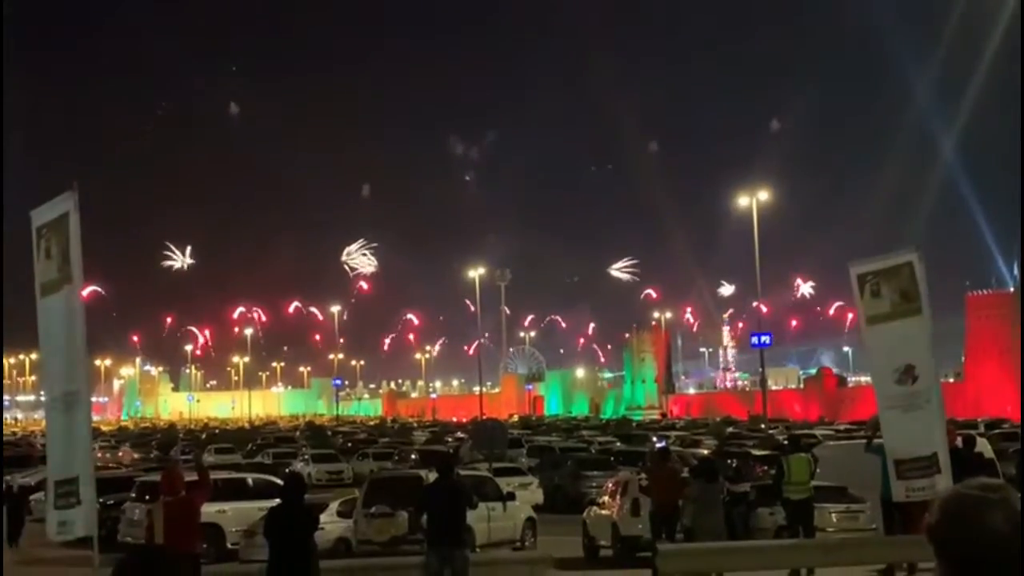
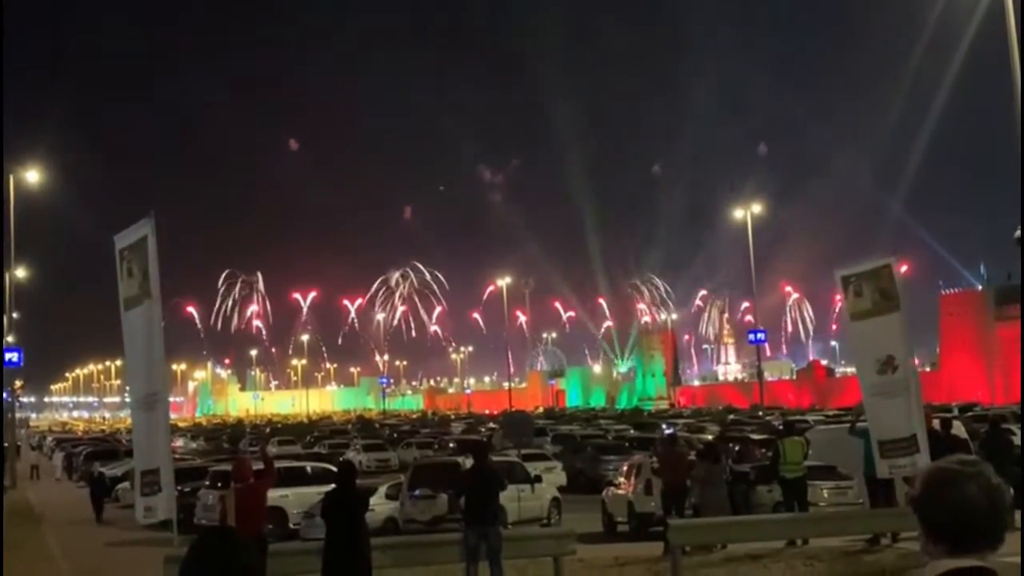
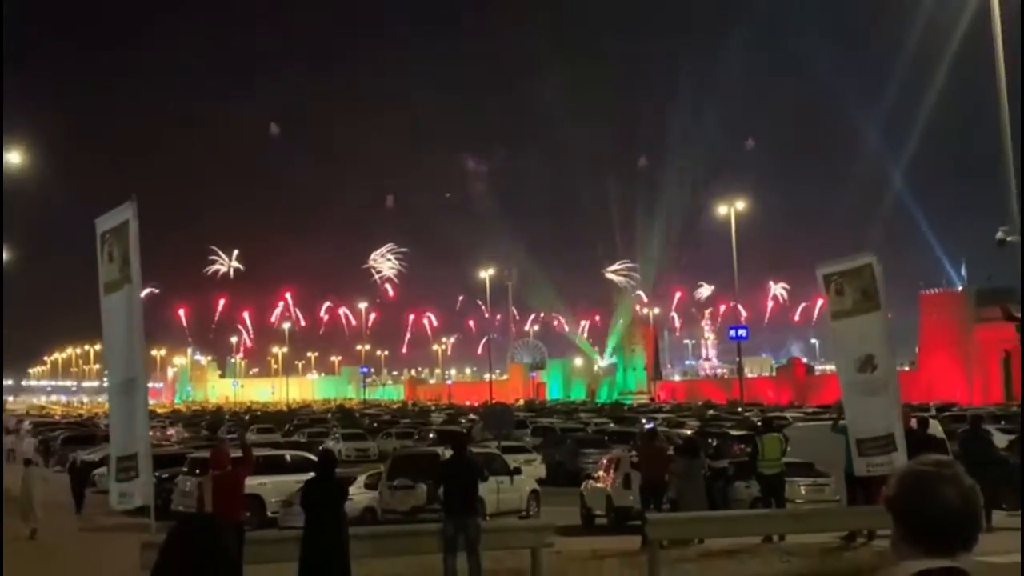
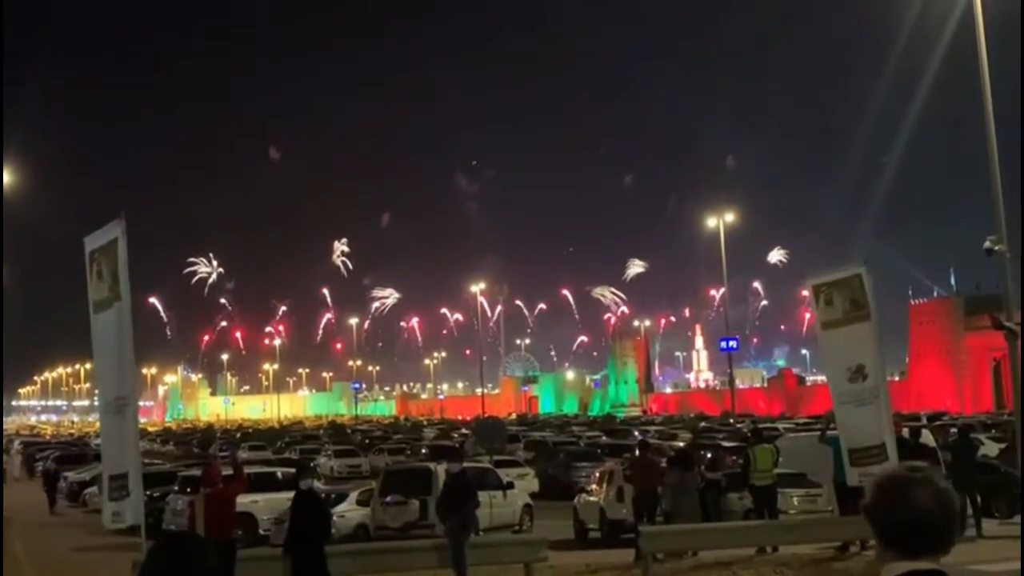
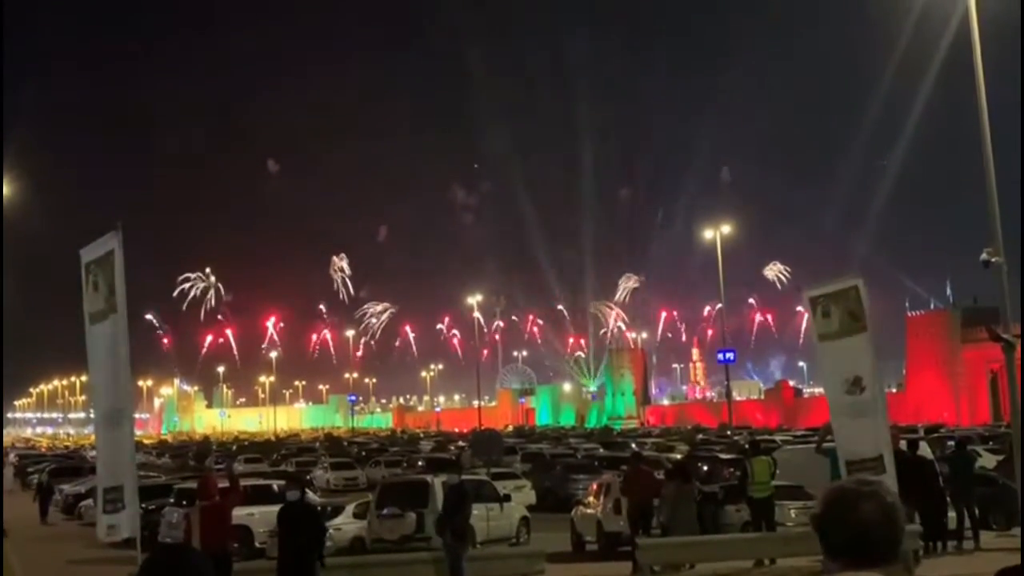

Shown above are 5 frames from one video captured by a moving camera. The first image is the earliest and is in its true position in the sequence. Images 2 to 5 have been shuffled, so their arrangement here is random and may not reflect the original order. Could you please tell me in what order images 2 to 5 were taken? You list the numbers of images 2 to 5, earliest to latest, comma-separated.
3, 2, 4, 5
